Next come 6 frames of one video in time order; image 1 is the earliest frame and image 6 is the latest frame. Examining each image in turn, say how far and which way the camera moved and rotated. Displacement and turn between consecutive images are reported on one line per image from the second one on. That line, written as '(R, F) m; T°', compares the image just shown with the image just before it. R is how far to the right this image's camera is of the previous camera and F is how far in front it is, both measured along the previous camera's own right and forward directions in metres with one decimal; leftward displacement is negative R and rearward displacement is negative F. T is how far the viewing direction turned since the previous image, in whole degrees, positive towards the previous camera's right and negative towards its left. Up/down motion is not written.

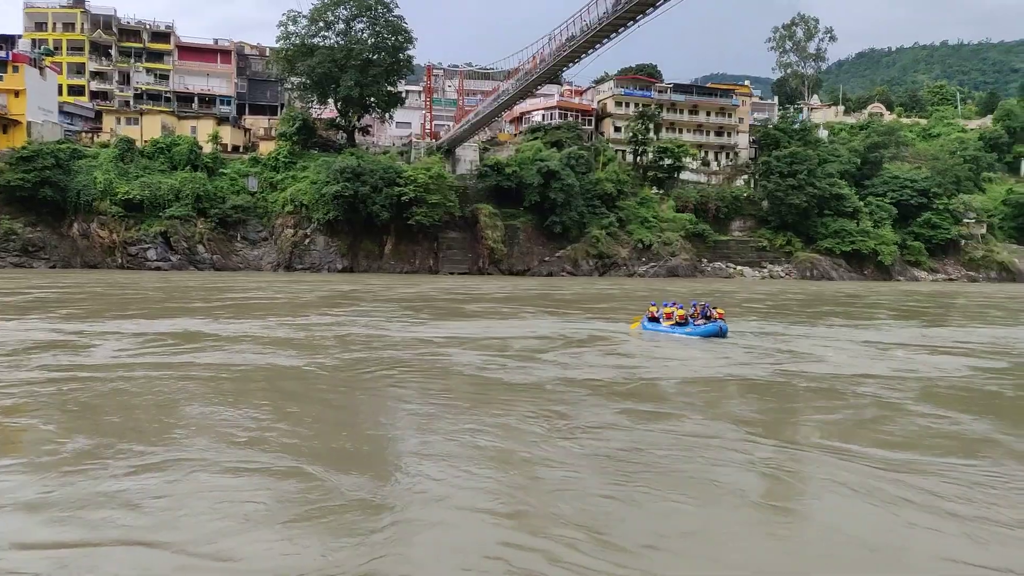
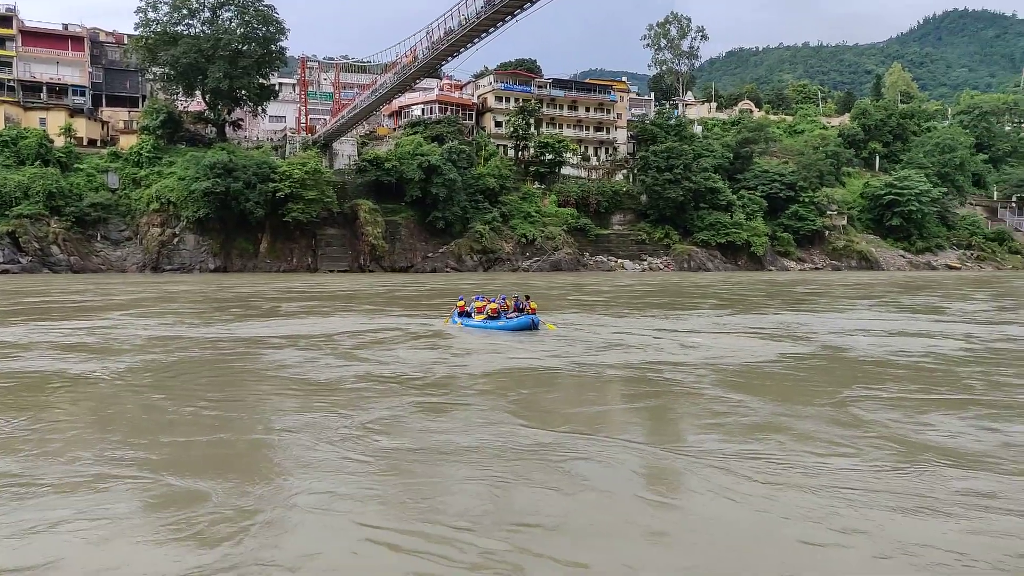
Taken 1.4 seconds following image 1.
(-0.3, +0.7) m; +8°
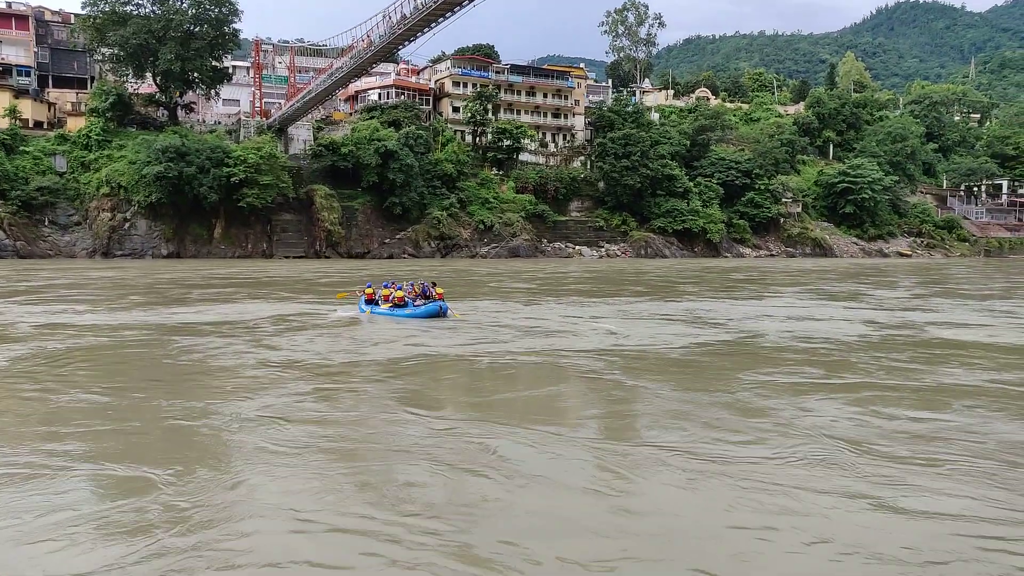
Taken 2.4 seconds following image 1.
(+0.1, -0.1) m; +3°
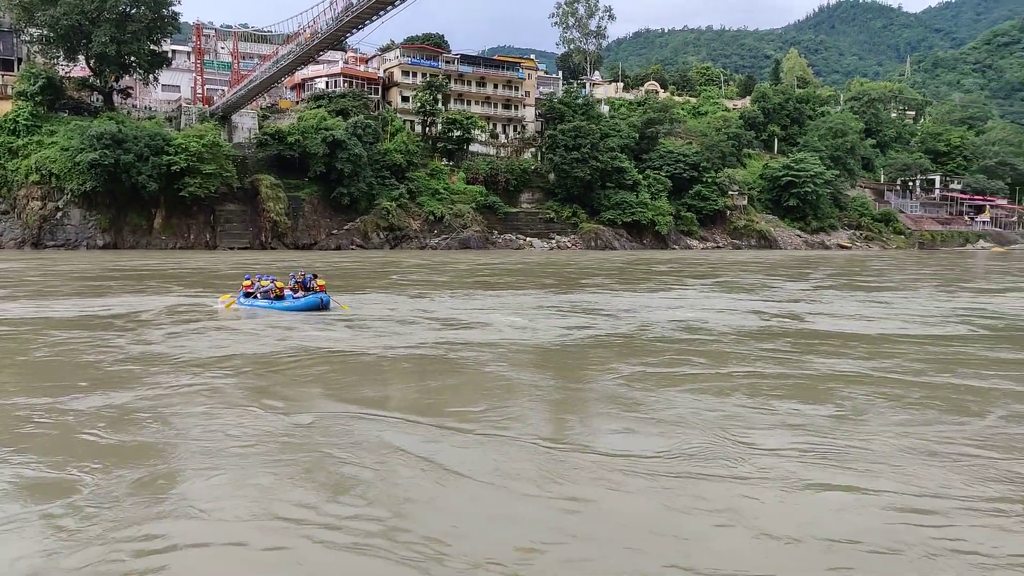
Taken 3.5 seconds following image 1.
(-0.1, +0.5) m; +4°
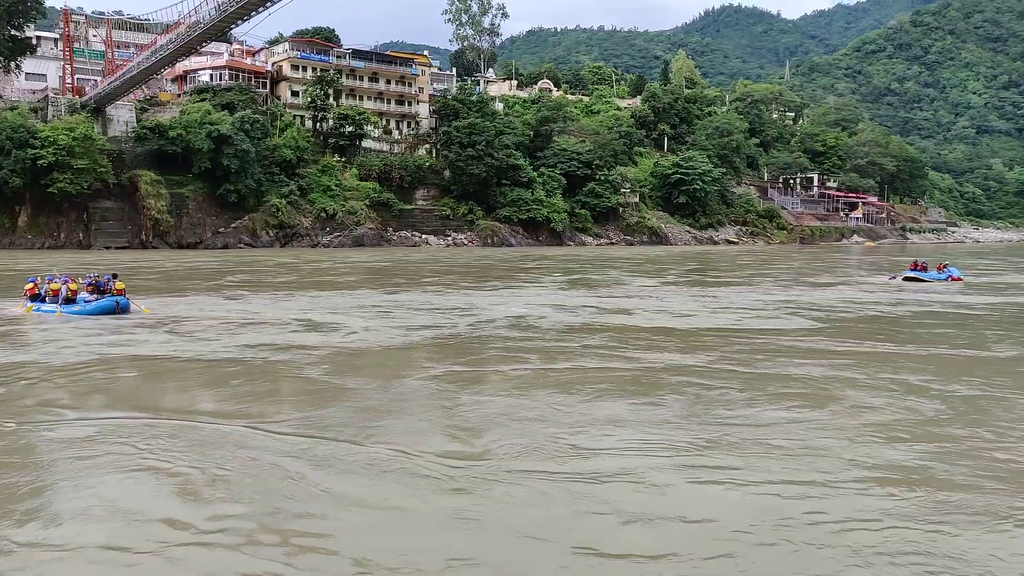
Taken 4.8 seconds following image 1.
(+0.1, +0.3) m; +7°
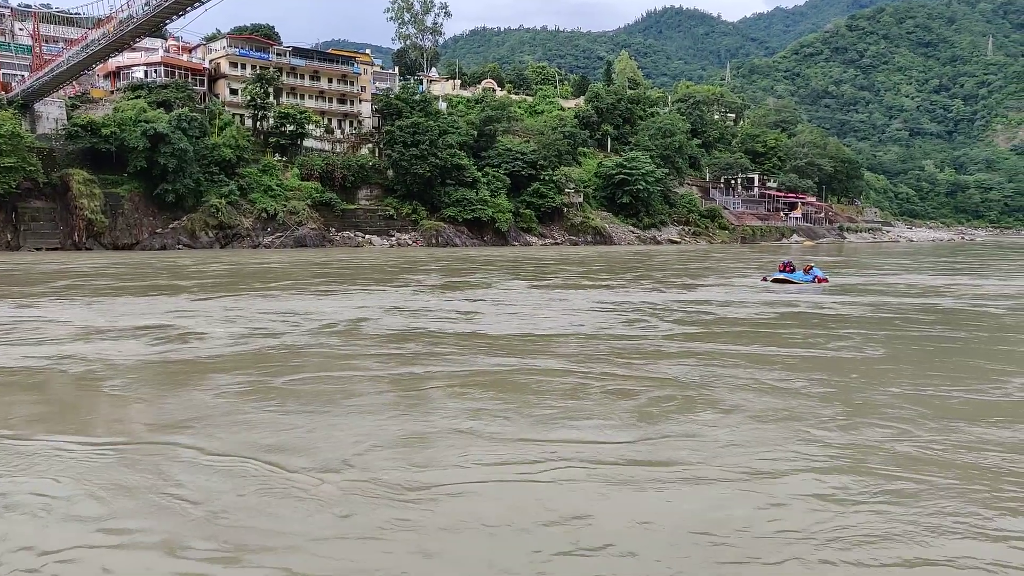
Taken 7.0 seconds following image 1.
(+0.2, -0.2) m; +4°
